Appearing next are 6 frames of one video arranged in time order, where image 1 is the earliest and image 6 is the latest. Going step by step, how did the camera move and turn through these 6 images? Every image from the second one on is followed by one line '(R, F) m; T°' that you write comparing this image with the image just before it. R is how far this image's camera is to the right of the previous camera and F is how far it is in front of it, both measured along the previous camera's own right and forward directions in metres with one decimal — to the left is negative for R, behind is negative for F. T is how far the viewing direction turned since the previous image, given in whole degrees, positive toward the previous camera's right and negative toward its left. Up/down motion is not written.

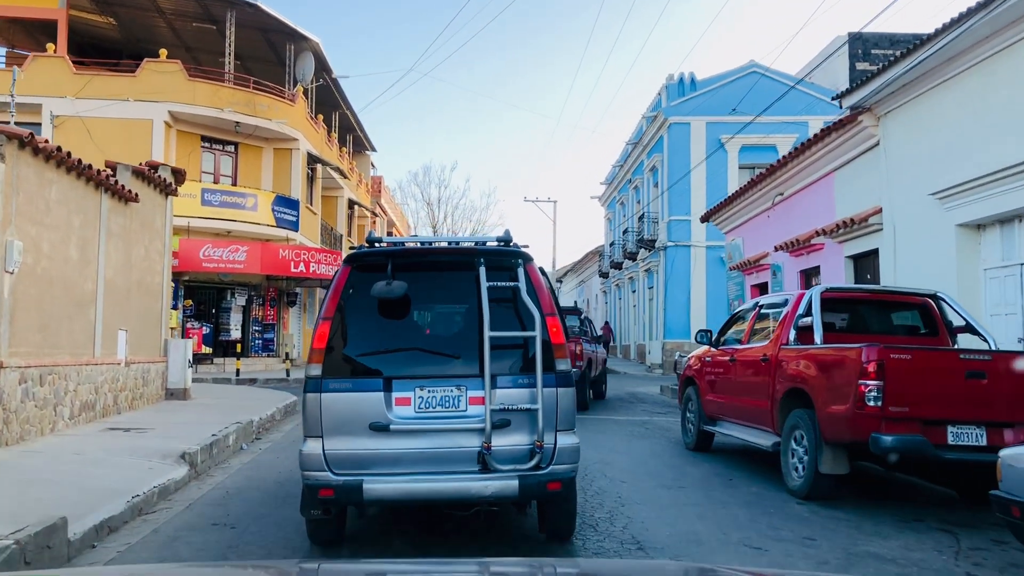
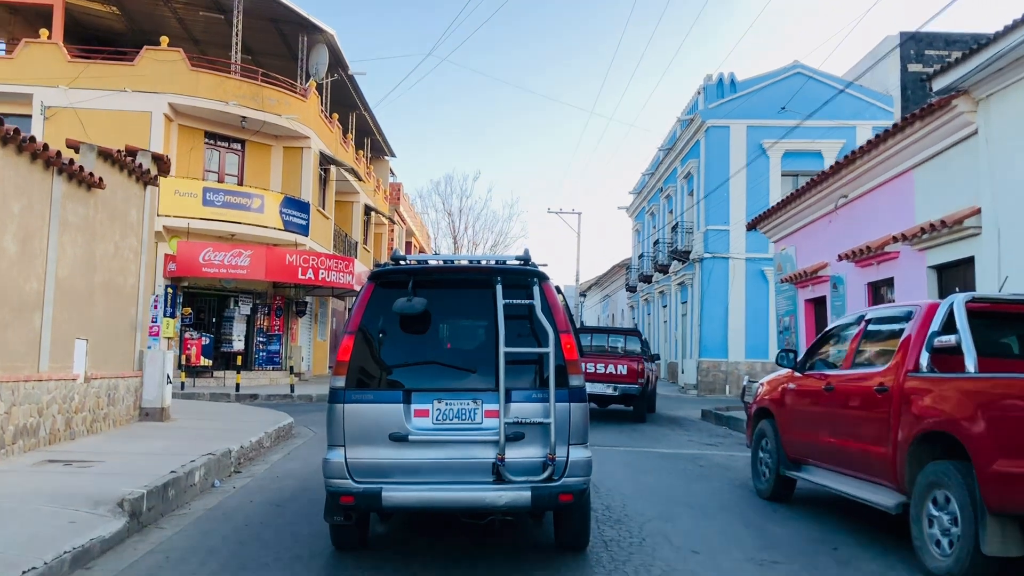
(-0.1, +1.9) m; -1°
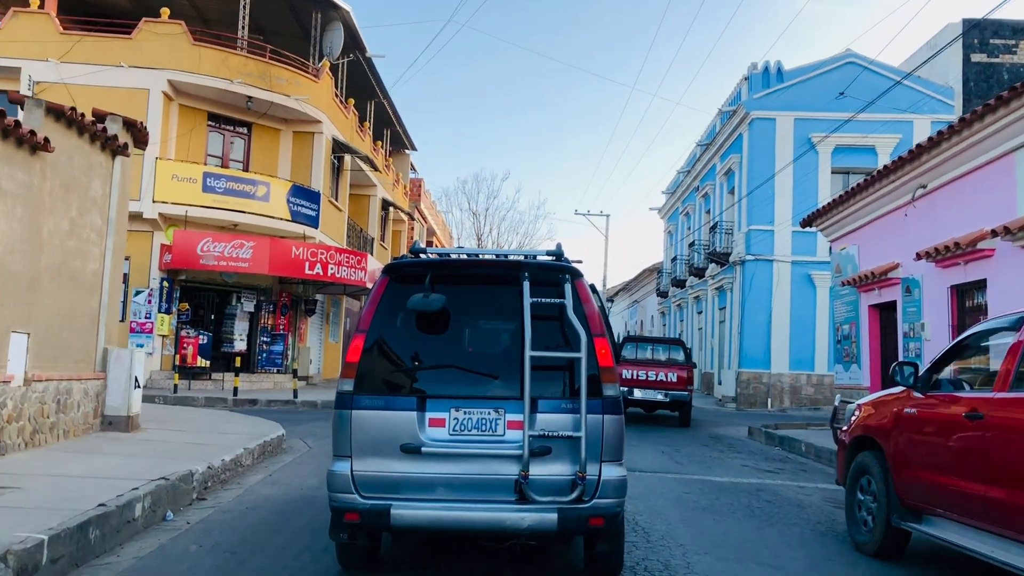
(-0.1, +1.8) m; -1°
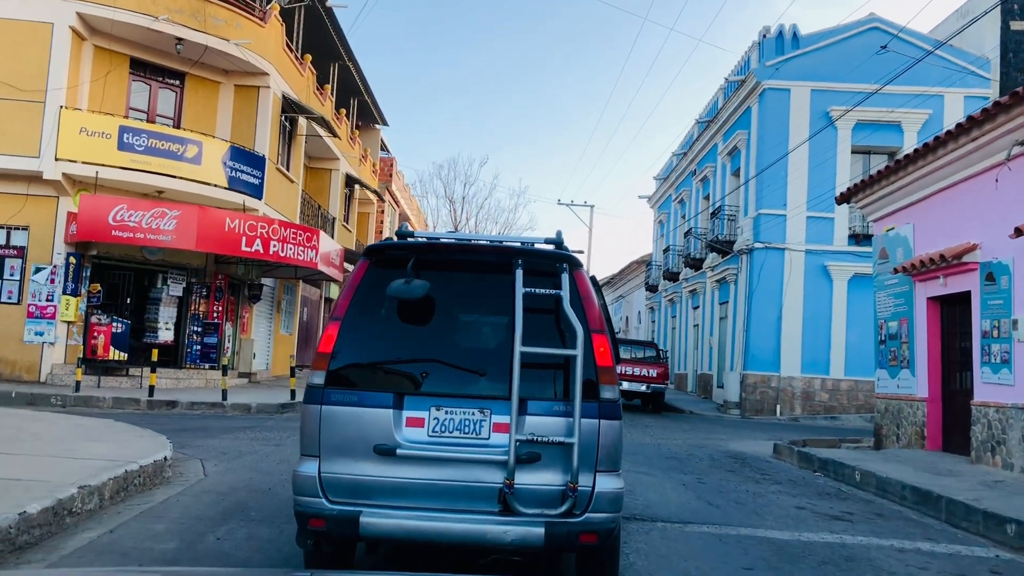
(0.0, +3.0) m; +1°
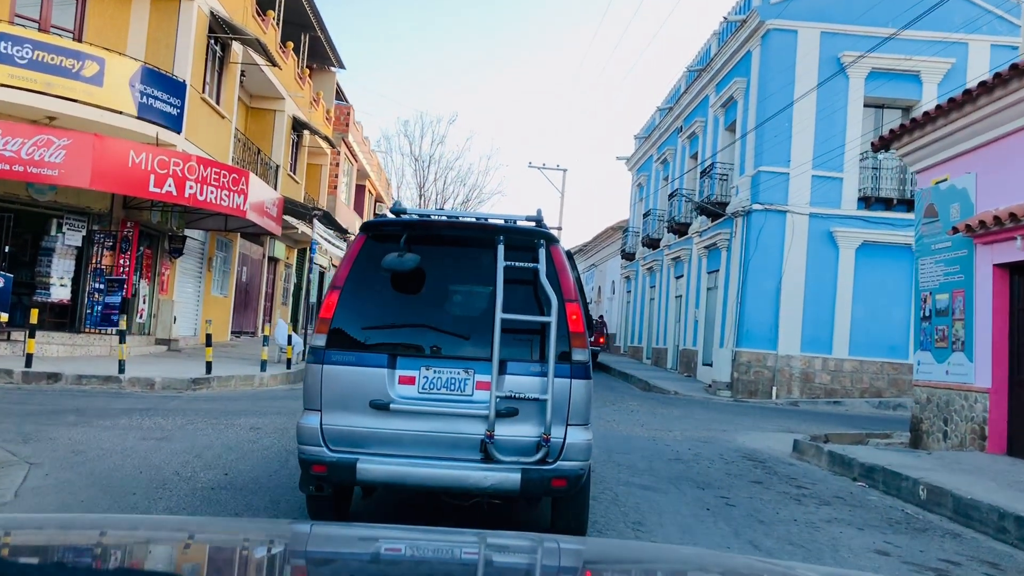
(0.0, +2.6) m; +2°
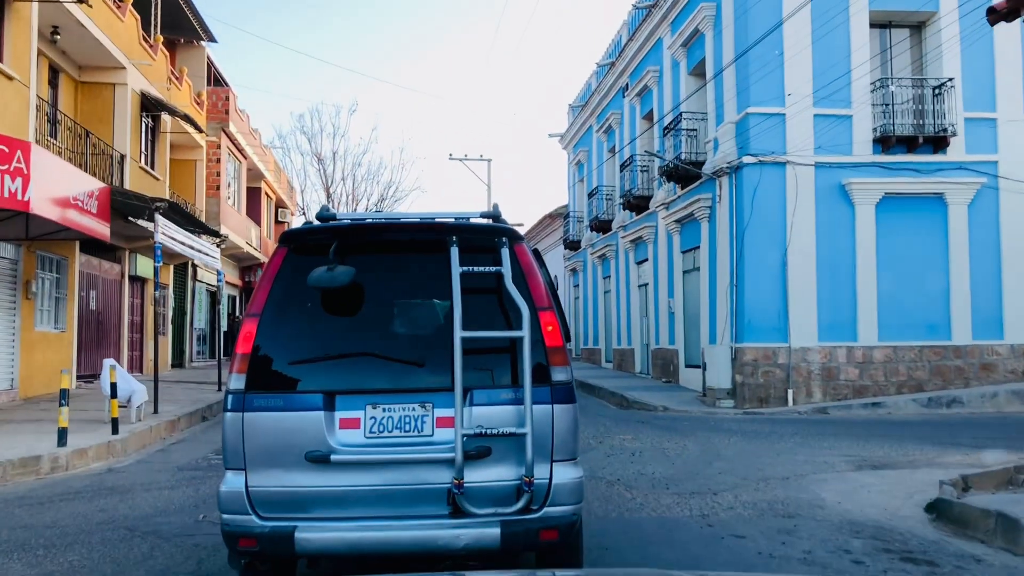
(0.0, +4.7) m; +4°
